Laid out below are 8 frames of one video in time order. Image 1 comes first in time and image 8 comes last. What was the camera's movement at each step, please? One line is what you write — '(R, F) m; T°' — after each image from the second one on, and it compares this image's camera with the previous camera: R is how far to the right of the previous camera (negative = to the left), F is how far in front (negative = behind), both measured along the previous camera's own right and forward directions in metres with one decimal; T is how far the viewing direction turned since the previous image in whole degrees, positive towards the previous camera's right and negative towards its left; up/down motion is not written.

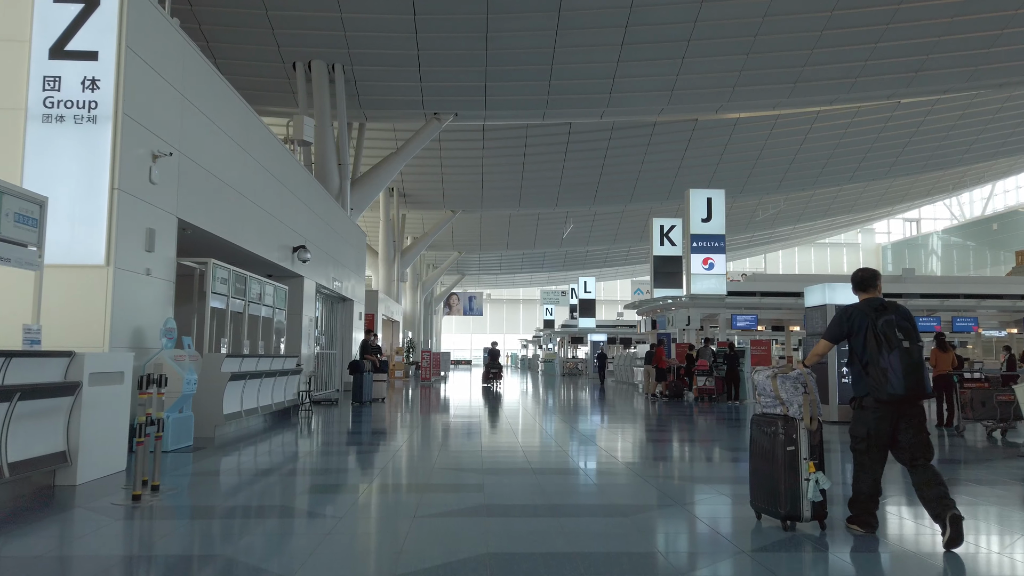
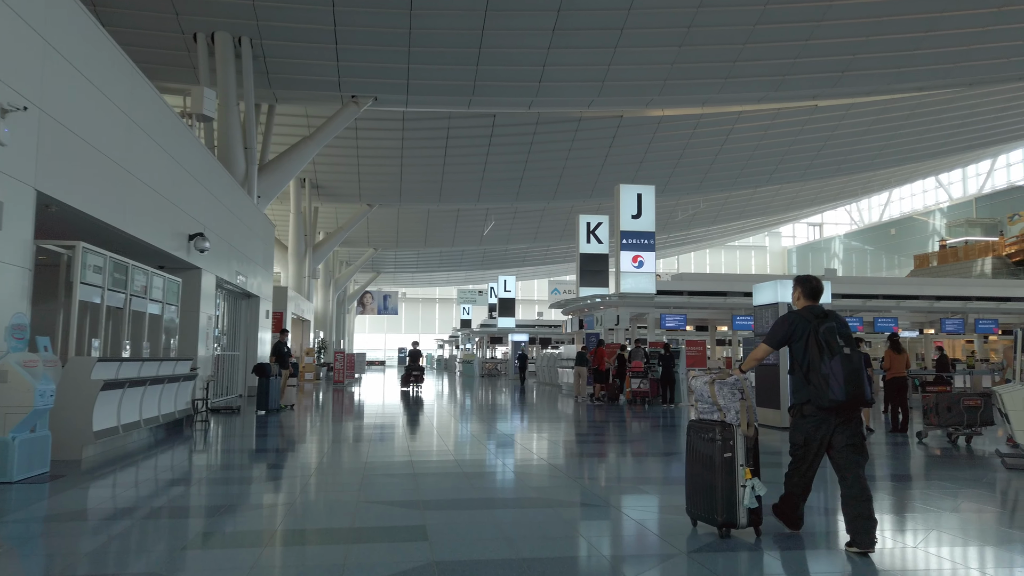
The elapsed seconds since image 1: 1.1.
(-0.2, +0.9) m; +6°
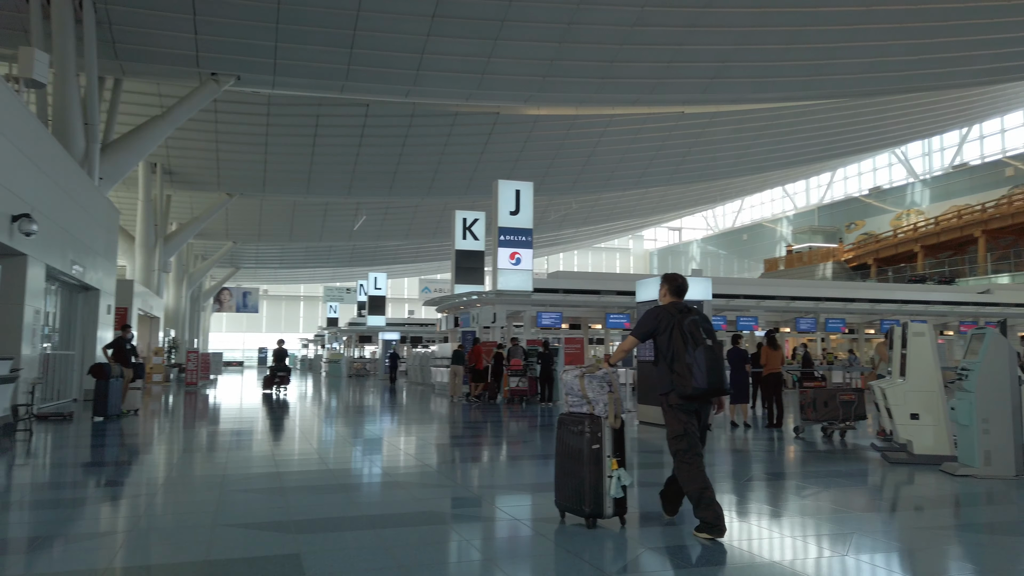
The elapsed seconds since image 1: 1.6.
(-0.1, +0.5) m; +10°
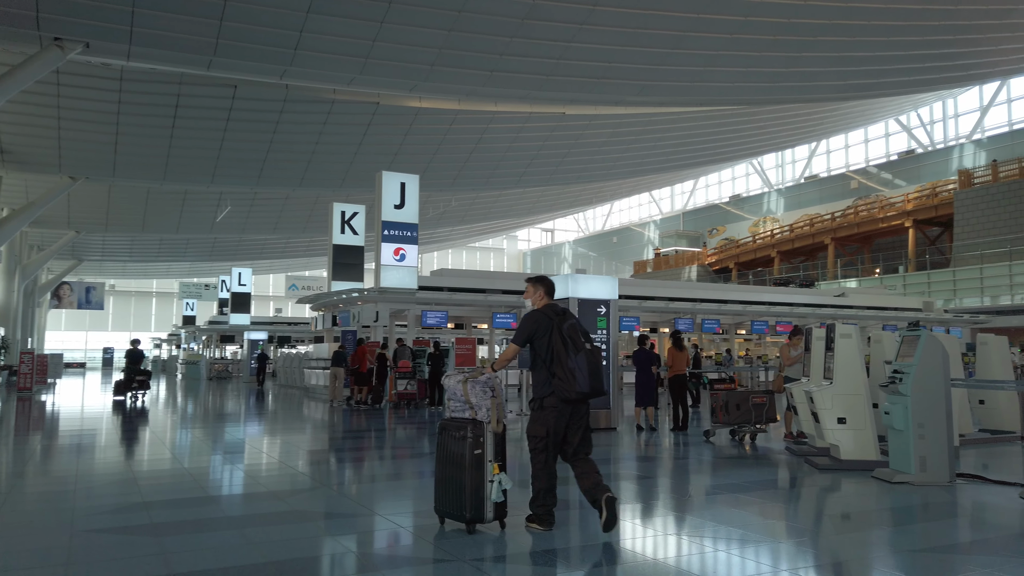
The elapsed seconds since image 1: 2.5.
(-0.3, +0.6) m; +10°
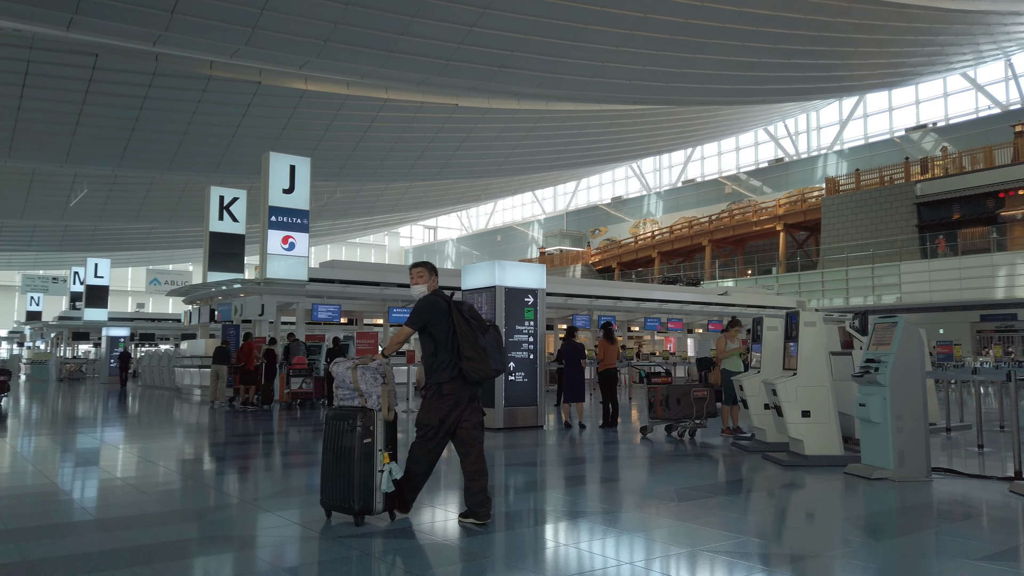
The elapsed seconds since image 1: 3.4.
(-0.4, +0.6) m; +9°
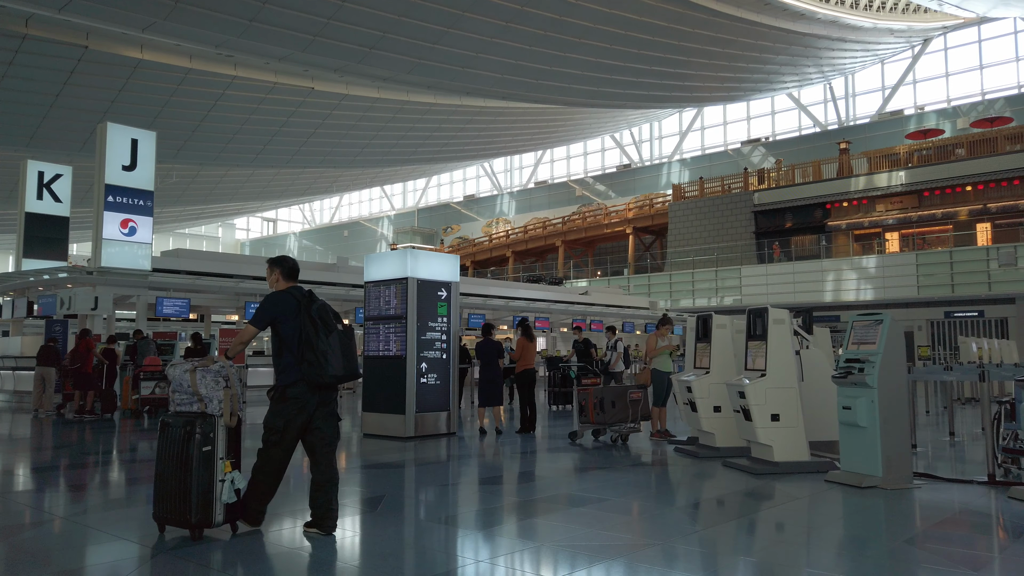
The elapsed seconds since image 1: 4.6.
(-0.6, +0.7) m; +12°
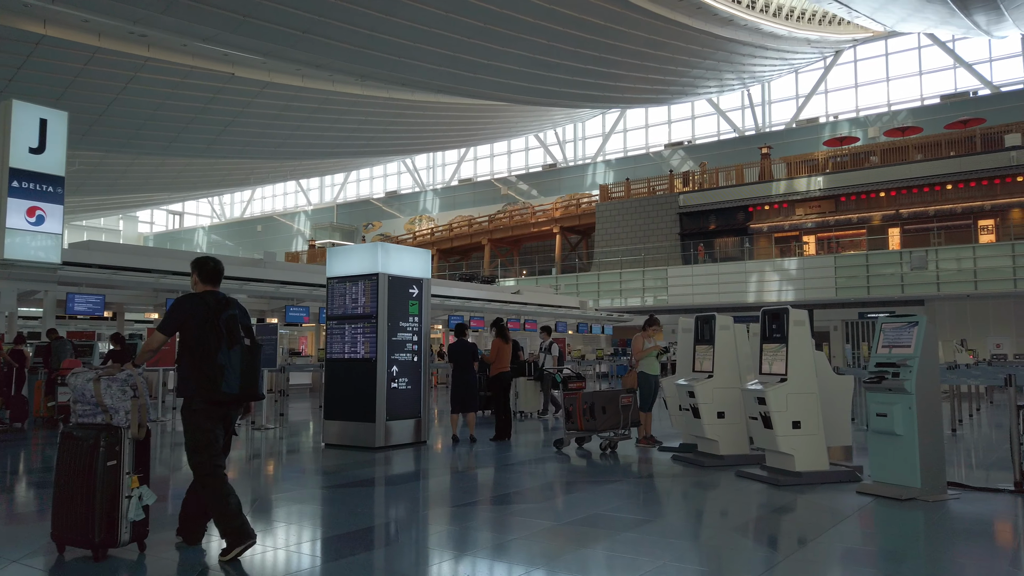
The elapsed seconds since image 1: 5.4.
(-0.5, +0.4) m; +6°
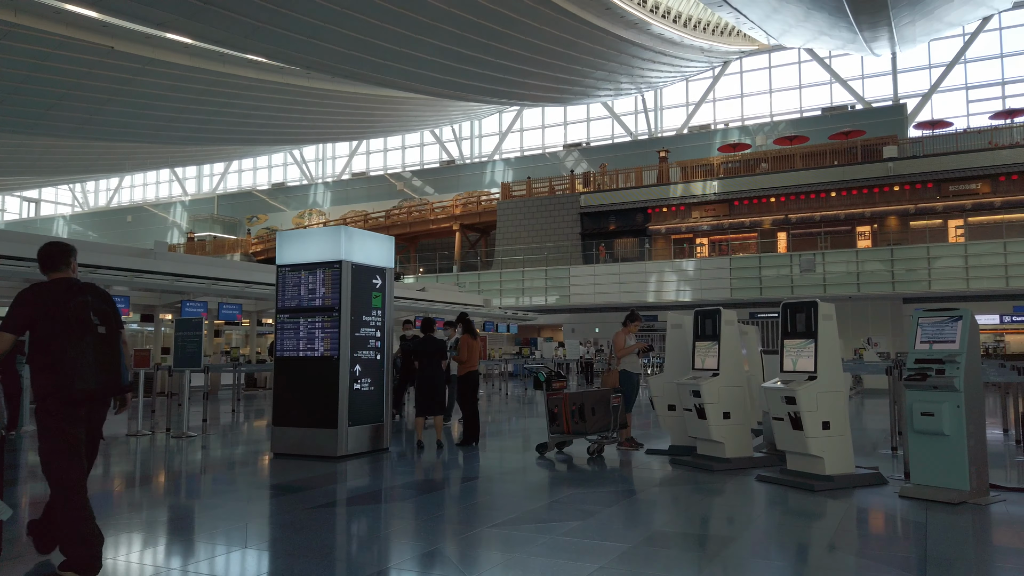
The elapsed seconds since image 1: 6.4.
(-0.7, +0.5) m; +9°
